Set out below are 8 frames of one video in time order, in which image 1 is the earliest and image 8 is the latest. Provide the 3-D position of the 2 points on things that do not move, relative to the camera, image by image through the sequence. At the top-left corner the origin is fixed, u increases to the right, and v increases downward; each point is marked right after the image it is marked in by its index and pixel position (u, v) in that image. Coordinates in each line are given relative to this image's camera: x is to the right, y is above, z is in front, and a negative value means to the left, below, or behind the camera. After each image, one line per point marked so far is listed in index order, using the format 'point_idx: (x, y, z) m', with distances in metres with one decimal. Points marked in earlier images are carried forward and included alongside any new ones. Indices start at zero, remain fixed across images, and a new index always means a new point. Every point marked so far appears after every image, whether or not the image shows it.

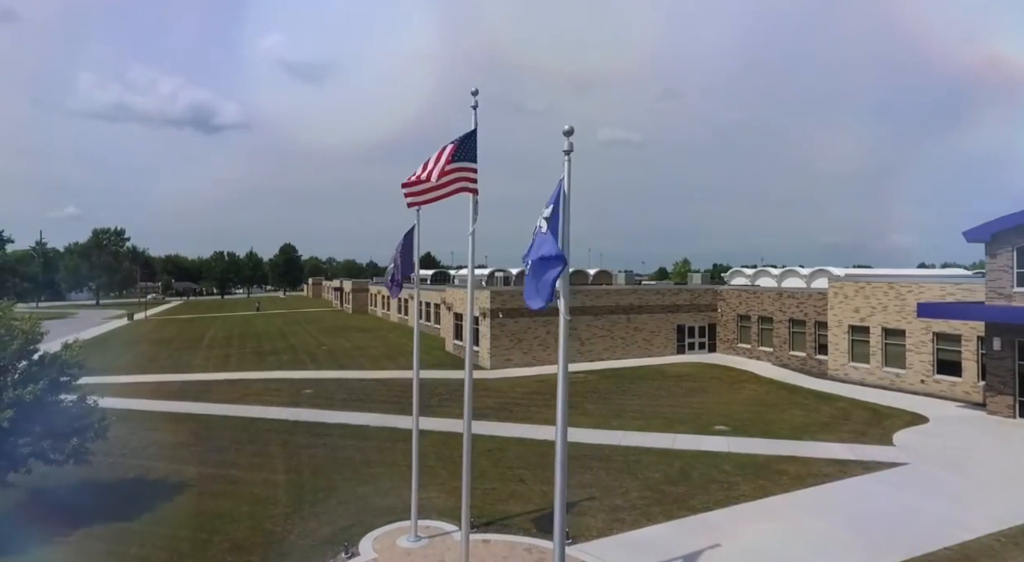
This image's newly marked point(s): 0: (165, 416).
0: (-9.1, -3.5, +17.4) m
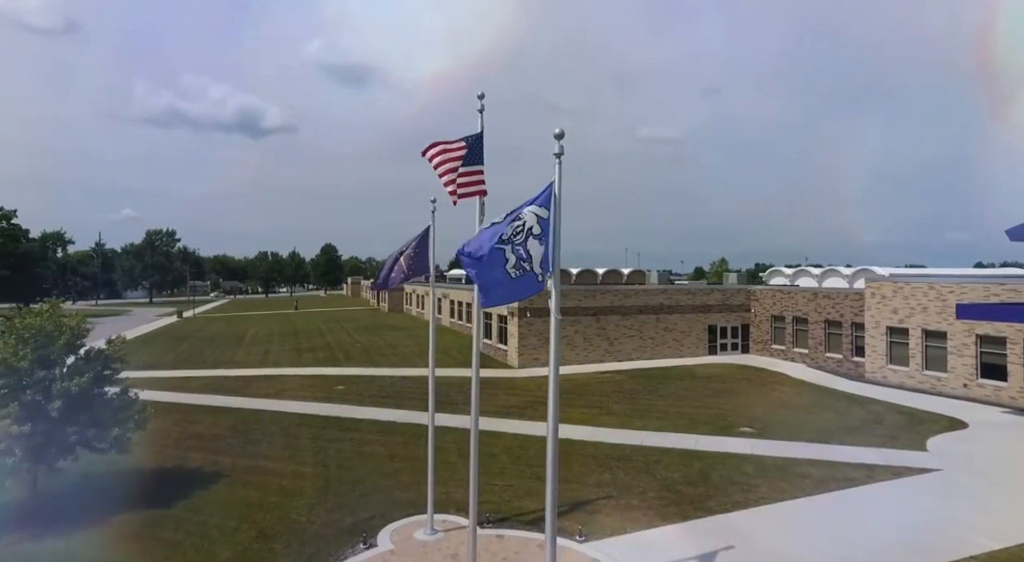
0: (-8.5, -3.5, +18.3) m
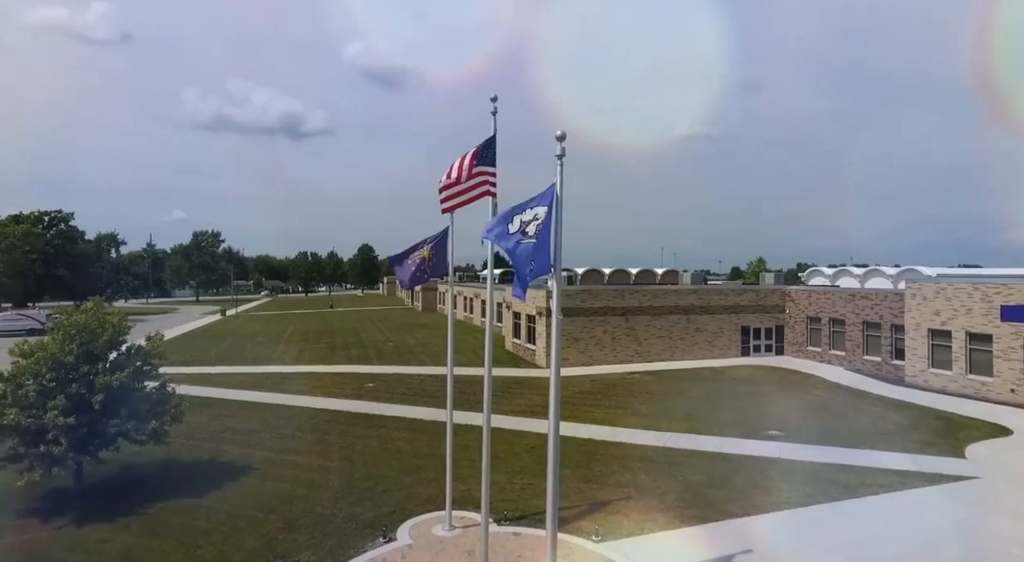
0: (-7.8, -3.5, +19.0) m
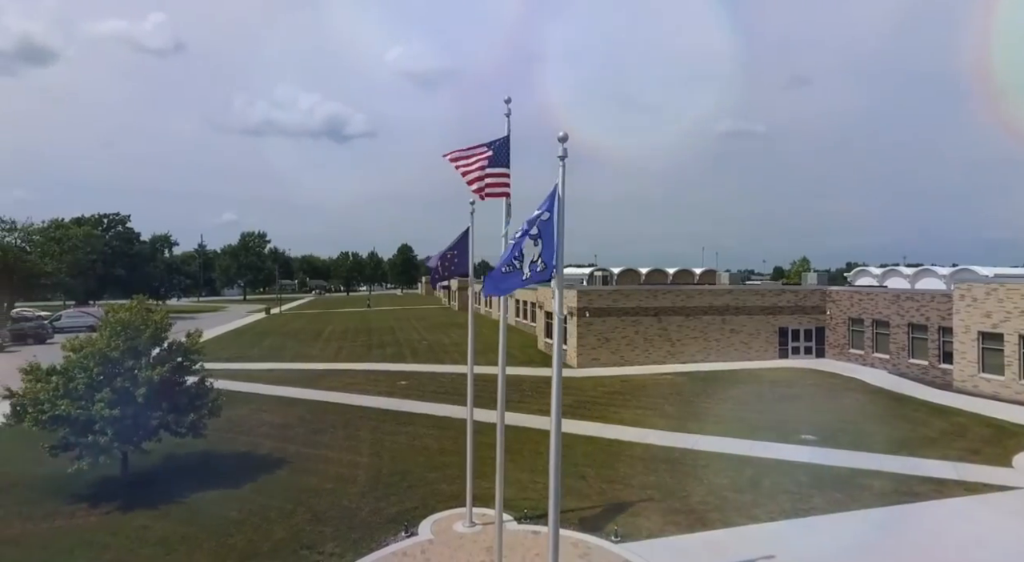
0: (-6.9, -3.5, +19.6) m
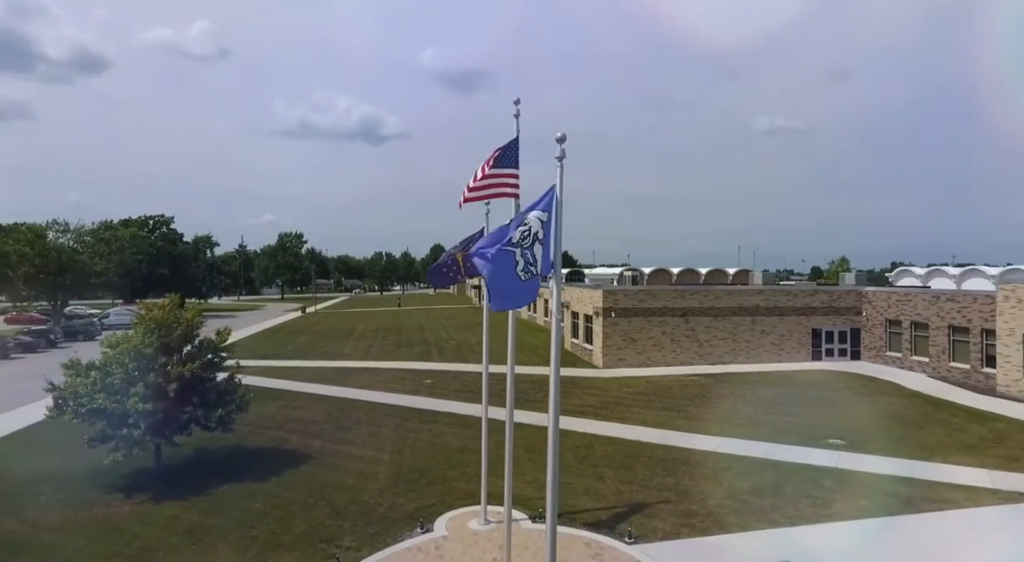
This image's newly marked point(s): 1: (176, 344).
0: (-6.2, -3.5, +20.1) m
1: (-7.6, -1.4, +15.0) m
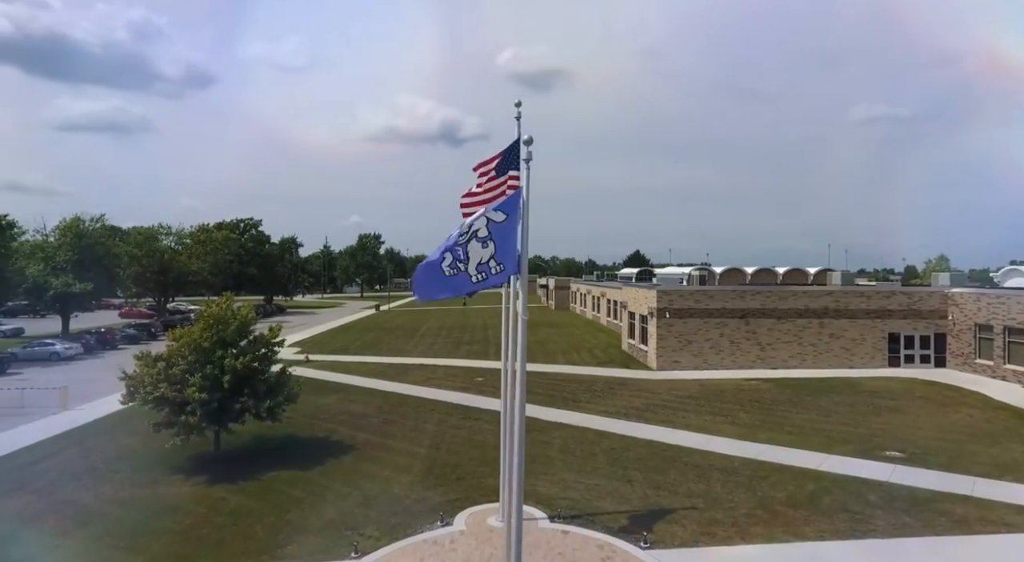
0: (-4.7, -3.5, +21.0) m
1: (-6.8, -1.4, +16.1) m
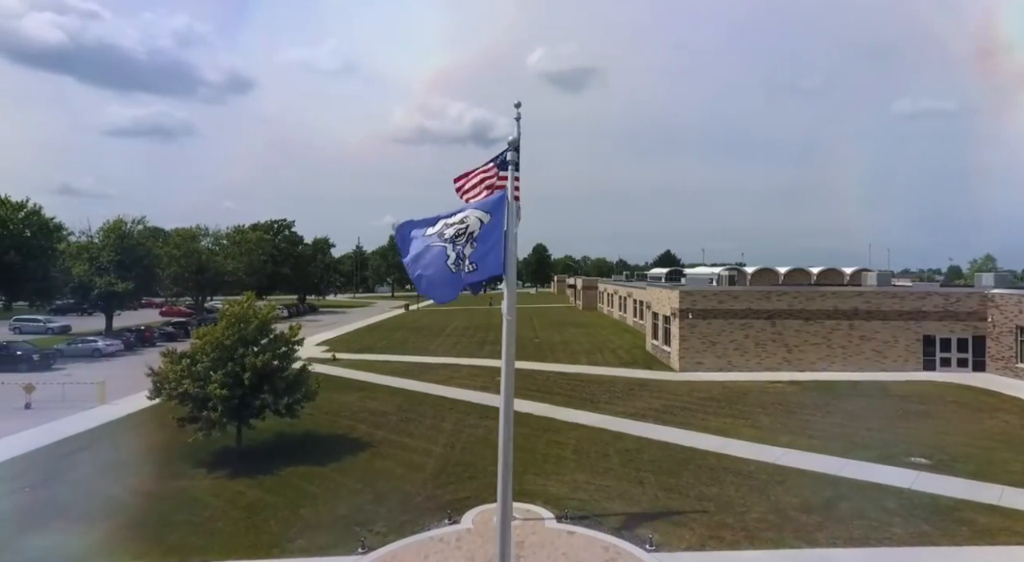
0: (-4.0, -3.5, +21.3) m
1: (-6.5, -1.4, +16.5) m
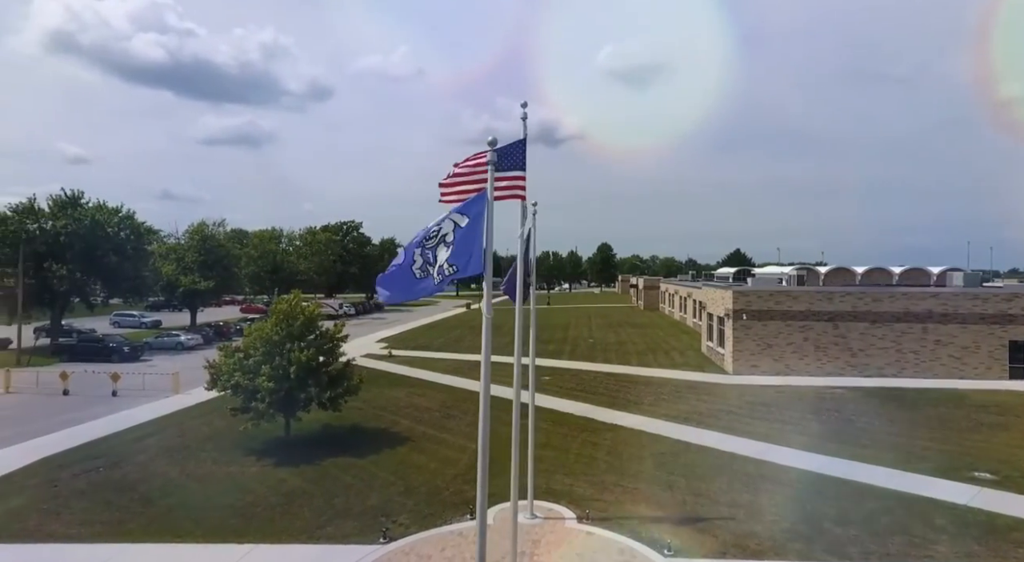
0: (-2.5, -3.4, +21.7) m
1: (-5.5, -1.3, +17.3) m
